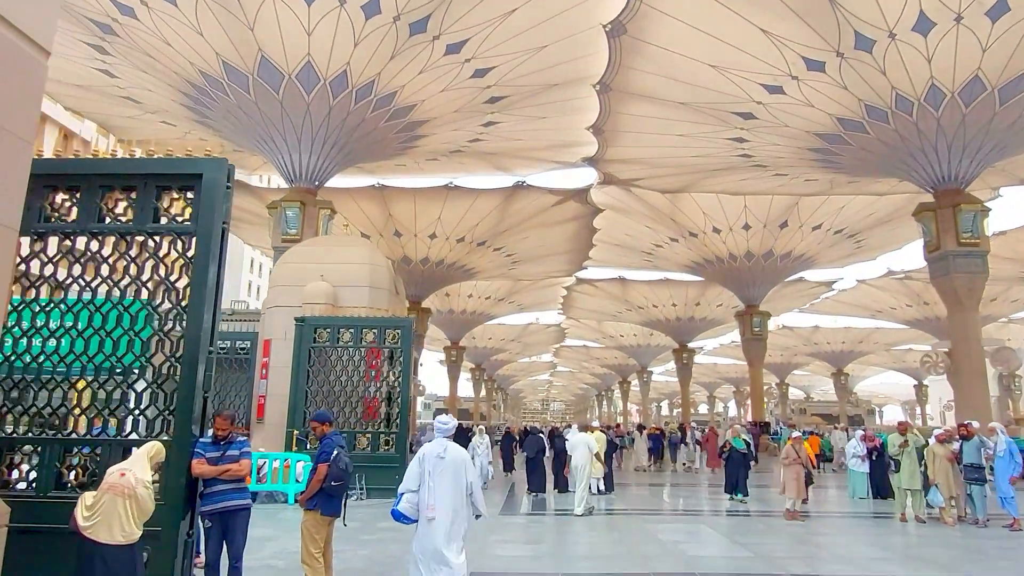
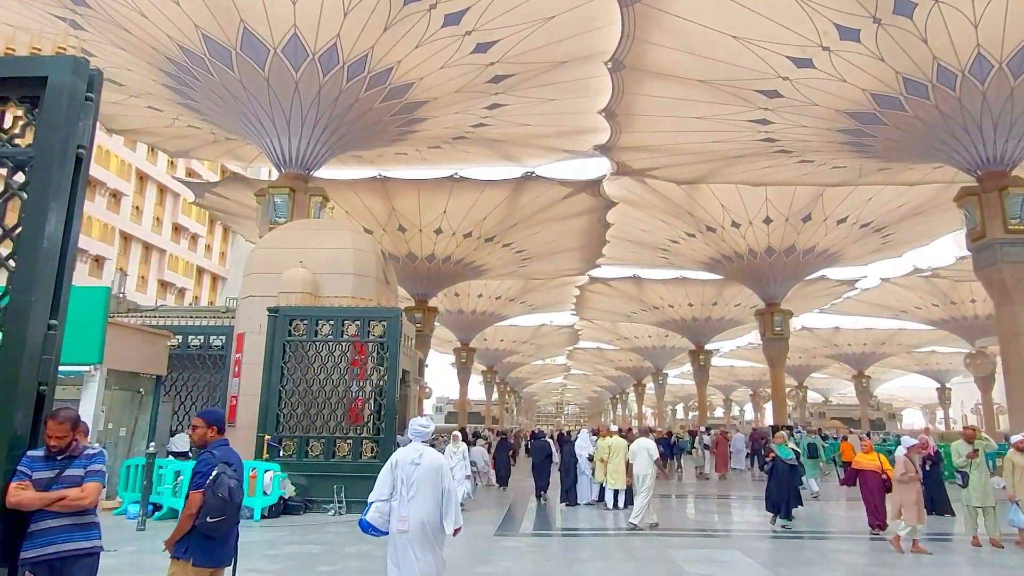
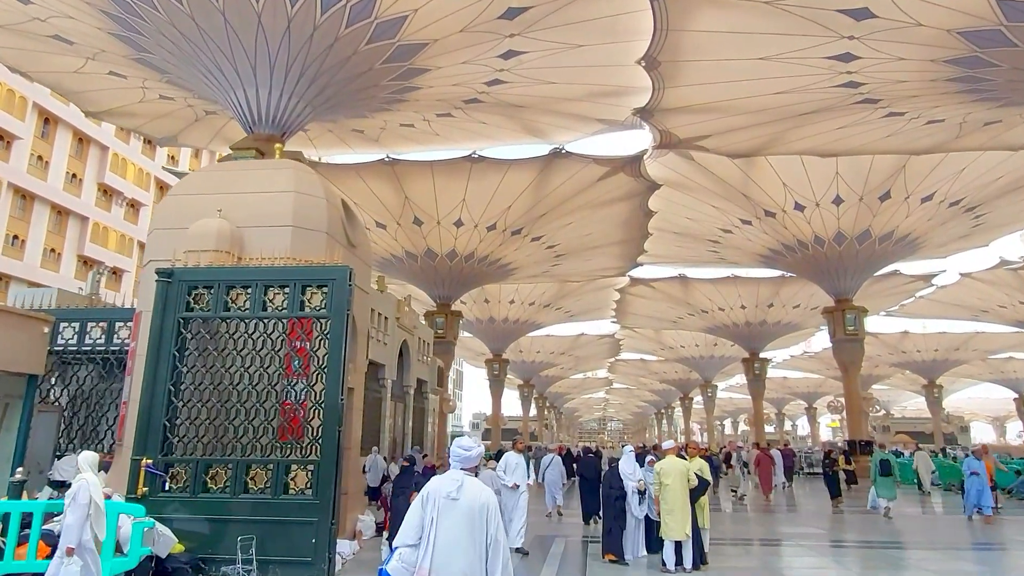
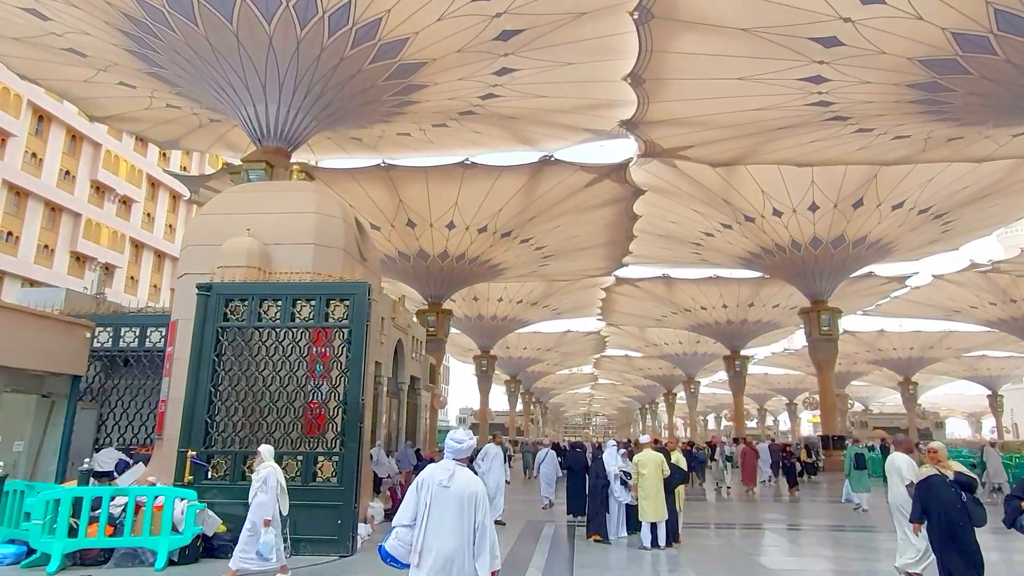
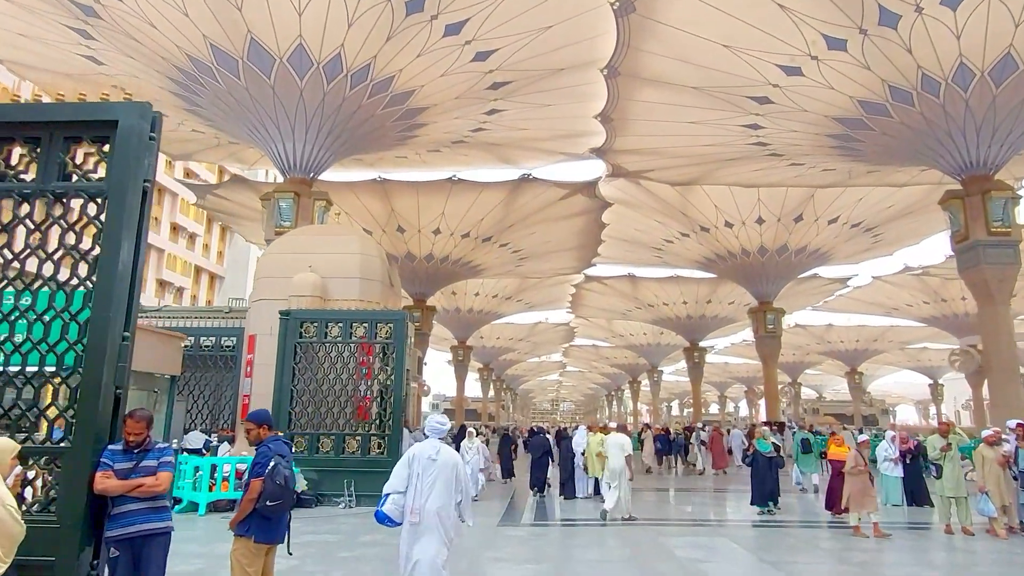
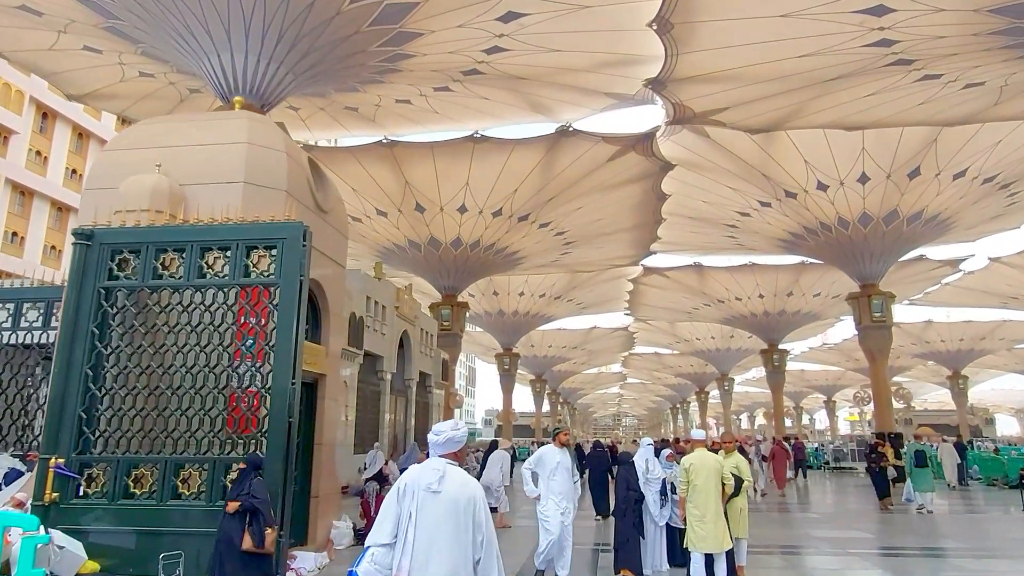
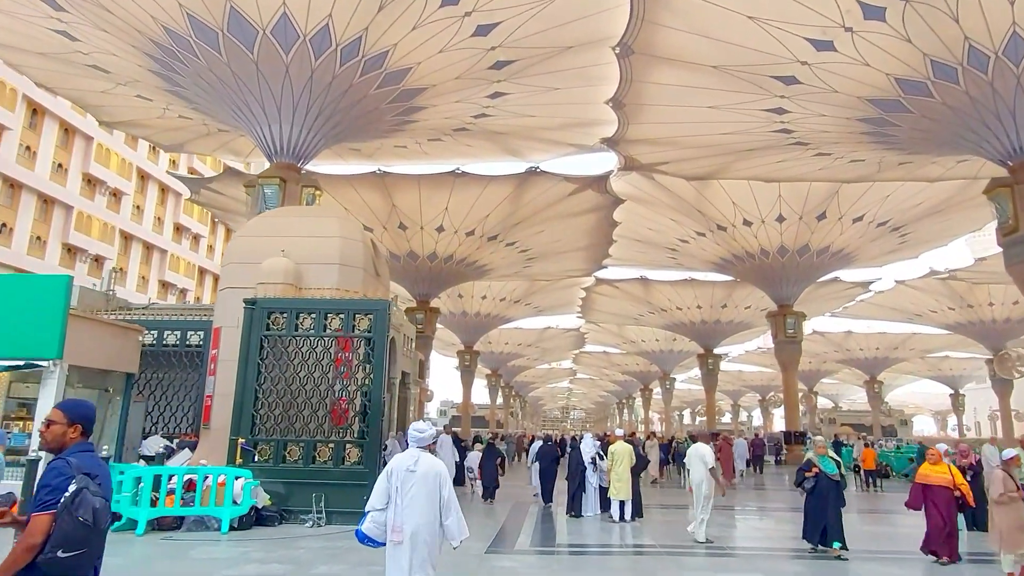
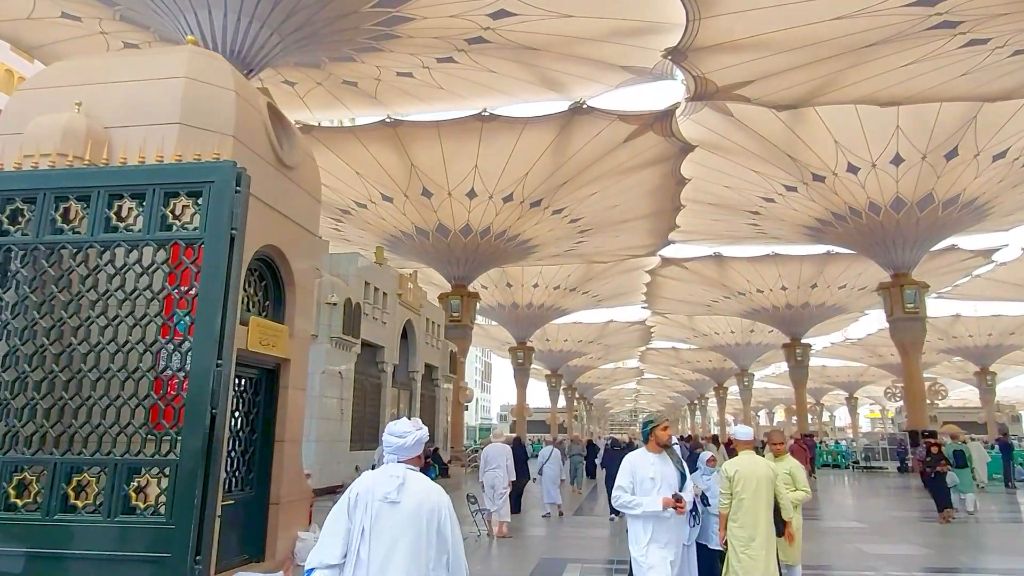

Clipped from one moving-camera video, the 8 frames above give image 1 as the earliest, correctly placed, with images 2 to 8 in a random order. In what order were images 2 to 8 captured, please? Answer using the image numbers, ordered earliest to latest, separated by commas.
5, 2, 7, 4, 3, 6, 8
